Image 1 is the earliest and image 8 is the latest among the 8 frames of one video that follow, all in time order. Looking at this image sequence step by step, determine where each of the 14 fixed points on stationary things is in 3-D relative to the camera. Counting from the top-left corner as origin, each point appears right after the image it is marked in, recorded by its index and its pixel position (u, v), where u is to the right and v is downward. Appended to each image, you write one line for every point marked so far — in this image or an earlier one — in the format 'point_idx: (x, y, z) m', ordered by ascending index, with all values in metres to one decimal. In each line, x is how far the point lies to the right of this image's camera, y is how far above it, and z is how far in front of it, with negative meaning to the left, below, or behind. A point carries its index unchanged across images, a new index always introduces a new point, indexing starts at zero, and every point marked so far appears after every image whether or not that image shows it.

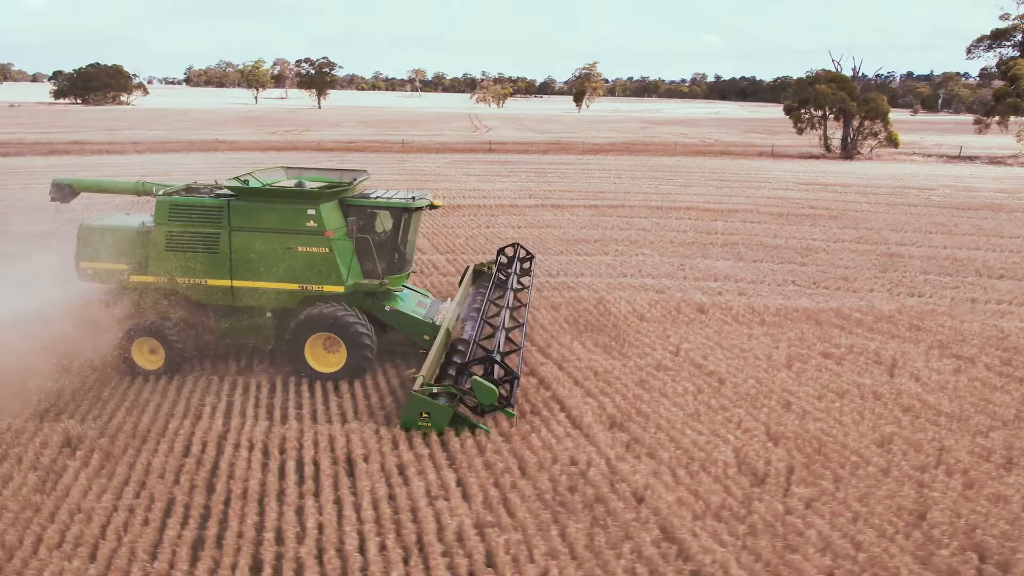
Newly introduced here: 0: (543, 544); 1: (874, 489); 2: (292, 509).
0: (+0.1, -1.2, +3.7) m
1: (+2.0, -1.1, +4.2) m
2: (-1.2, -1.2, +4.1) m
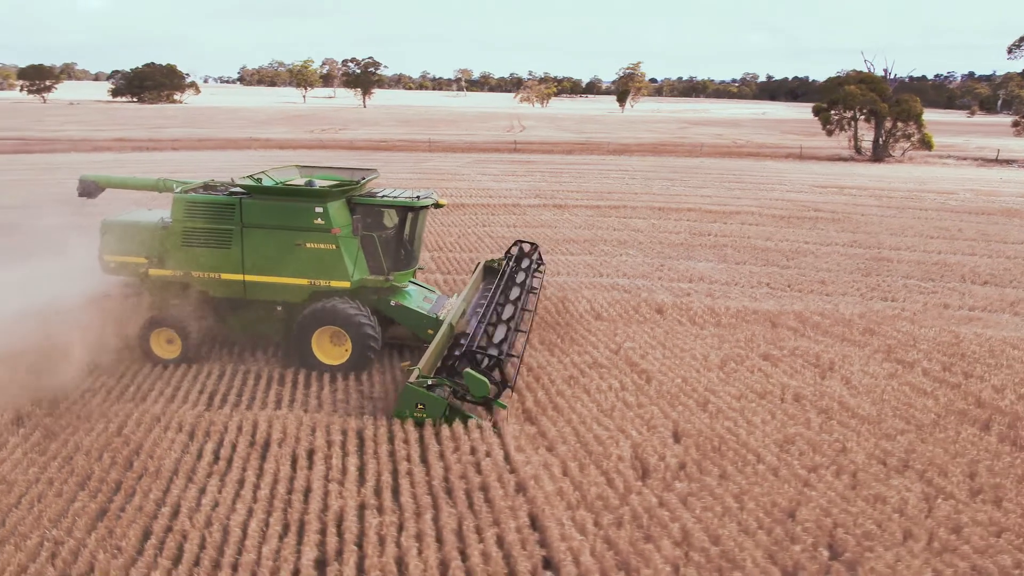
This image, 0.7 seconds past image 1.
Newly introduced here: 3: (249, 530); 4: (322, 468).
0: (-0.5, -1.2, +3.9) m
1: (+1.3, -1.1, +4.3) m
2: (-1.8, -1.1, +4.4) m
3: (-1.3, -1.2, +3.9) m
4: (-1.1, -1.0, +4.6) m
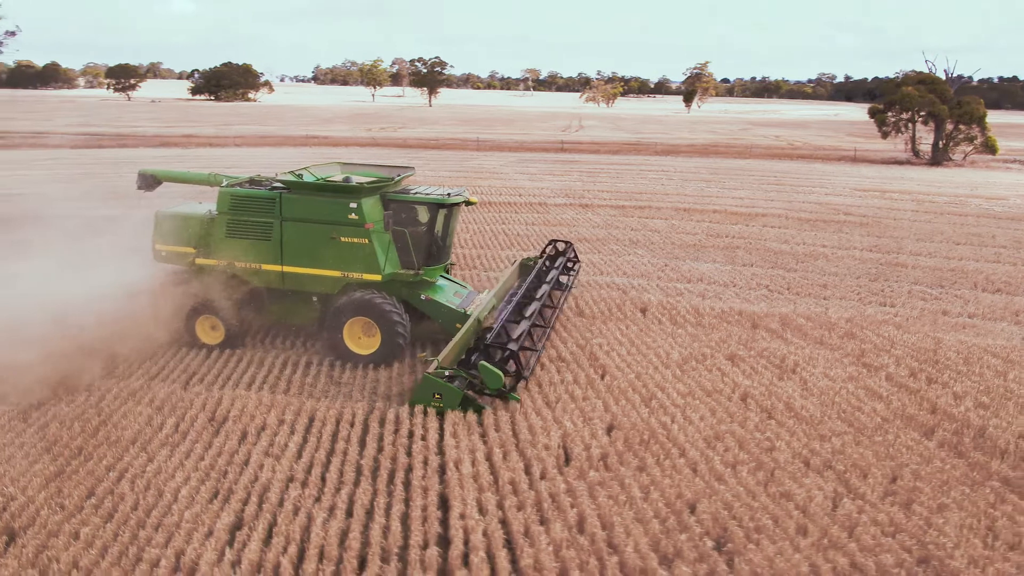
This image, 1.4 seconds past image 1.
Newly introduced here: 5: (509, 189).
0: (-1.0, -1.1, +4.2) m
1: (+0.9, -1.1, +4.4) m
2: (-2.2, -1.0, +4.7) m
3: (-1.8, -1.1, +4.3) m
4: (-1.5, -1.0, +4.9) m
5: (-0.1, +2.2, +17.2) m
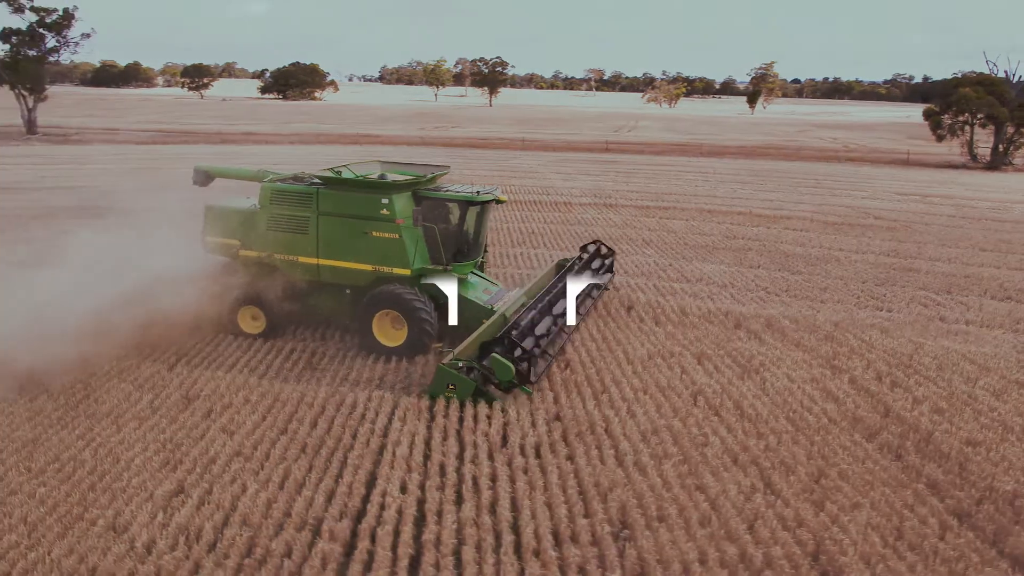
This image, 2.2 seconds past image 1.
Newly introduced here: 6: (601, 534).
0: (-1.4, -1.1, +4.5) m
1: (+0.5, -1.0, +4.6) m
2: (-2.6, -0.9, +5.1) m
3: (-2.2, -1.0, +4.6) m
4: (-1.9, -0.9, +5.2) m
5: (+0.6, +2.2, +17.4) m
6: (+0.4, -1.2, +3.9) m
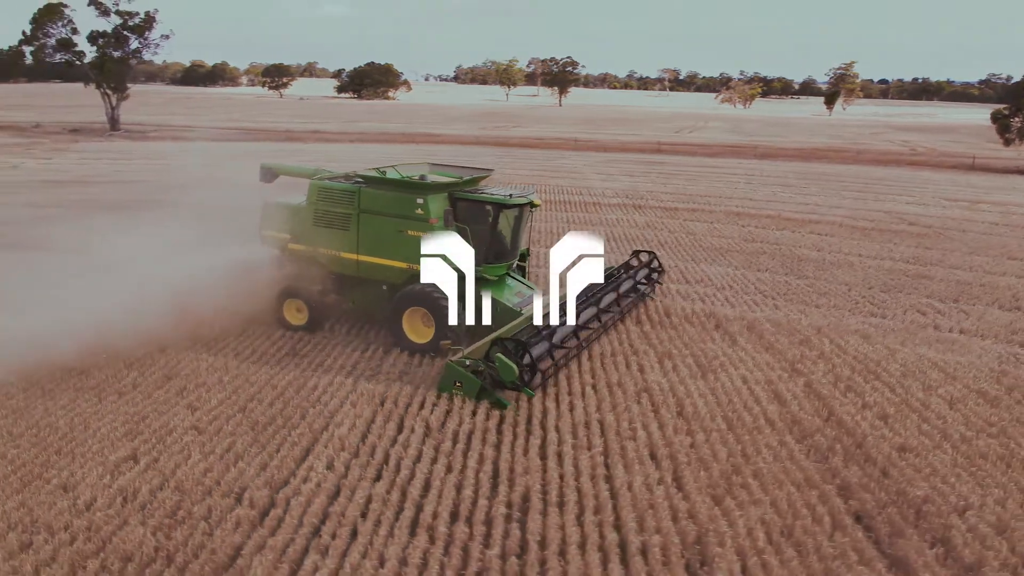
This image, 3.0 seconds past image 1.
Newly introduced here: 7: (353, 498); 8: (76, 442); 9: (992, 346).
0: (-1.9, -1.0, +4.9) m
1: (0.0, -1.0, +4.8) m
2: (-3.0, -0.8, +5.6) m
3: (-2.7, -0.9, +5.1) m
4: (-2.3, -0.8, +5.7) m
5: (+1.4, +2.3, +17.6) m
6: (-0.1, -1.2, +4.1) m
7: (-0.9, -1.1, +4.3) m
8: (-2.8, -1.0, +5.0) m
9: (+4.4, -0.5, +7.2) m
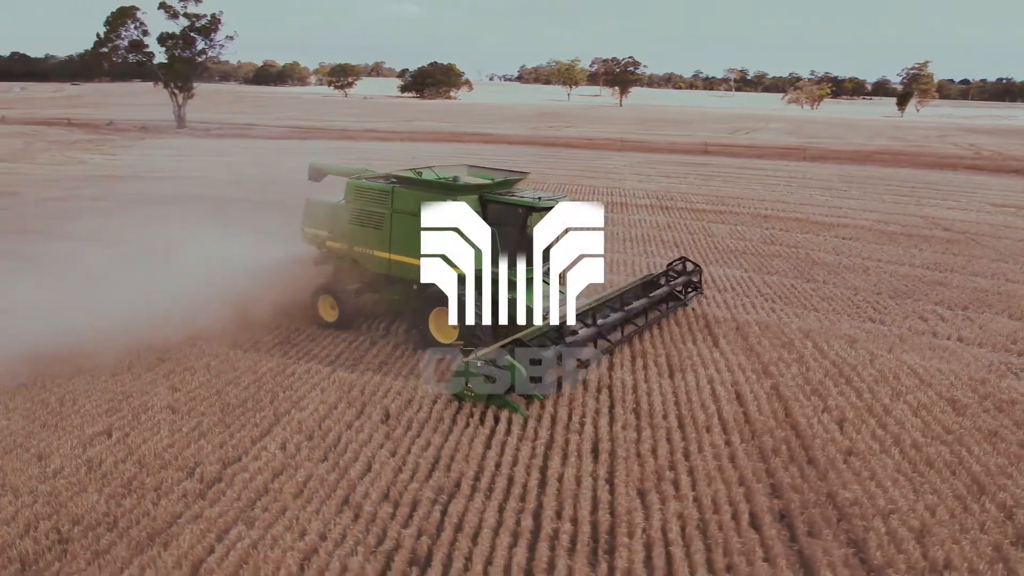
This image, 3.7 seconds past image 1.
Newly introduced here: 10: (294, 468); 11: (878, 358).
0: (-2.2, -0.9, +5.2) m
1: (-0.4, -1.0, +5.0) m
2: (-3.3, -0.7, +6.1) m
3: (-3.0, -0.8, +5.5) m
4: (-2.6, -0.7, +6.0) m
5: (+2.2, +2.3, +17.6) m
6: (-0.5, -1.2, +4.3) m
7: (-1.3, -1.1, +4.5) m
8: (-3.1, -0.9, +5.4) m
9: (+4.2, -0.6, +7.0) m
10: (-1.3, -1.1, +4.6) m
11: (+3.1, -0.6, +6.7) m
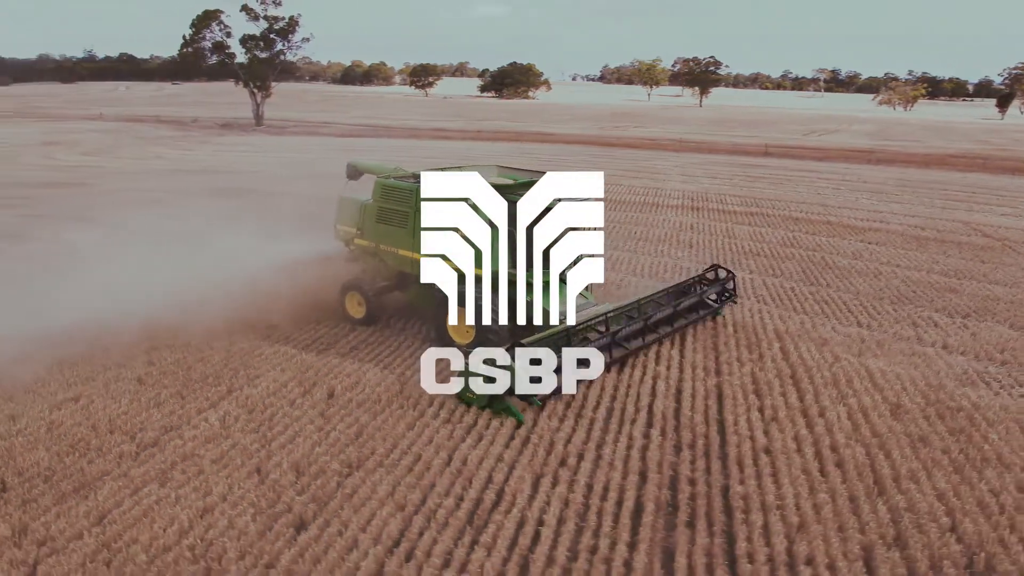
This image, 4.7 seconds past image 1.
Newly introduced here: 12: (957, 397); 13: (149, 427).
0: (-2.7, -0.8, +5.7) m
1: (-0.9, -0.9, +5.3) m
2: (-3.7, -0.5, +6.6) m
3: (-3.4, -0.7, +6.1) m
4: (-3.0, -0.6, +6.5) m
5: (+3.0, +2.2, +17.5) m
6: (-1.1, -1.1, +4.6) m
7: (-1.8, -1.0, +4.9) m
8: (-3.6, -0.7, +5.9) m
9: (+3.9, -0.6, +6.8) m
10: (-1.8, -1.0, +5.0) m
11: (+2.8, -0.6, +6.6) m
12: (+3.3, -0.8, +5.8) m
13: (-2.4, -0.9, +5.2) m
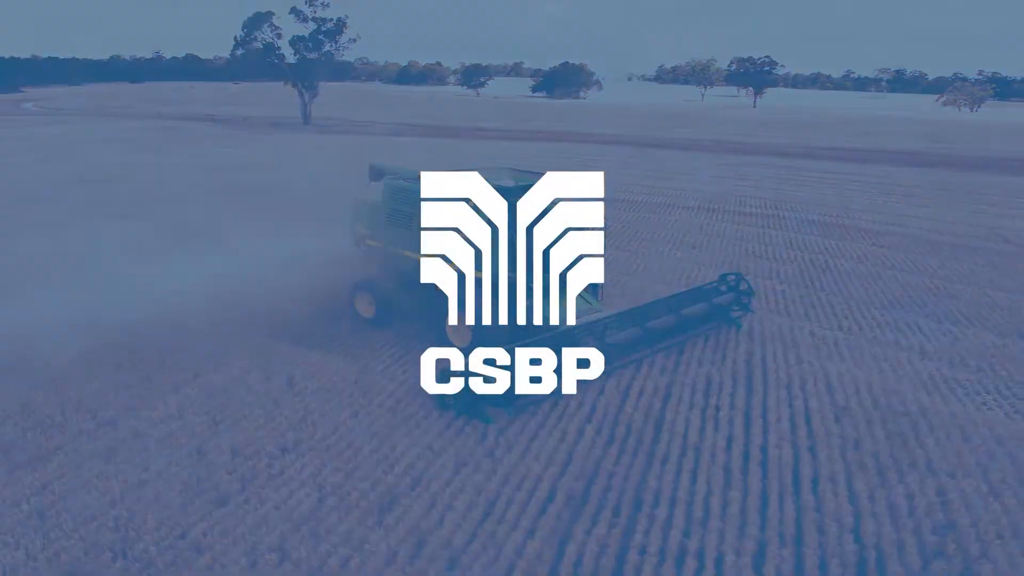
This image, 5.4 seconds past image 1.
0: (-3.1, -0.7, +6.0) m
1: (-1.3, -0.8, +5.5) m
2: (-4.0, -0.4, +7.0) m
3: (-3.8, -0.6, +6.5) m
4: (-3.3, -0.5, +6.9) m
5: (+3.5, +2.2, +17.5) m
6: (-1.6, -1.0, +4.9) m
7: (-2.3, -0.9, +5.2) m
8: (-3.9, -0.6, +6.3) m
9: (+3.6, -0.7, +6.7) m
10: (-2.3, -0.9, +5.3) m
11: (+2.4, -0.6, +6.5) m
12: (+2.9, -0.8, +5.7) m
13: (-2.8, -0.8, +5.5) m
